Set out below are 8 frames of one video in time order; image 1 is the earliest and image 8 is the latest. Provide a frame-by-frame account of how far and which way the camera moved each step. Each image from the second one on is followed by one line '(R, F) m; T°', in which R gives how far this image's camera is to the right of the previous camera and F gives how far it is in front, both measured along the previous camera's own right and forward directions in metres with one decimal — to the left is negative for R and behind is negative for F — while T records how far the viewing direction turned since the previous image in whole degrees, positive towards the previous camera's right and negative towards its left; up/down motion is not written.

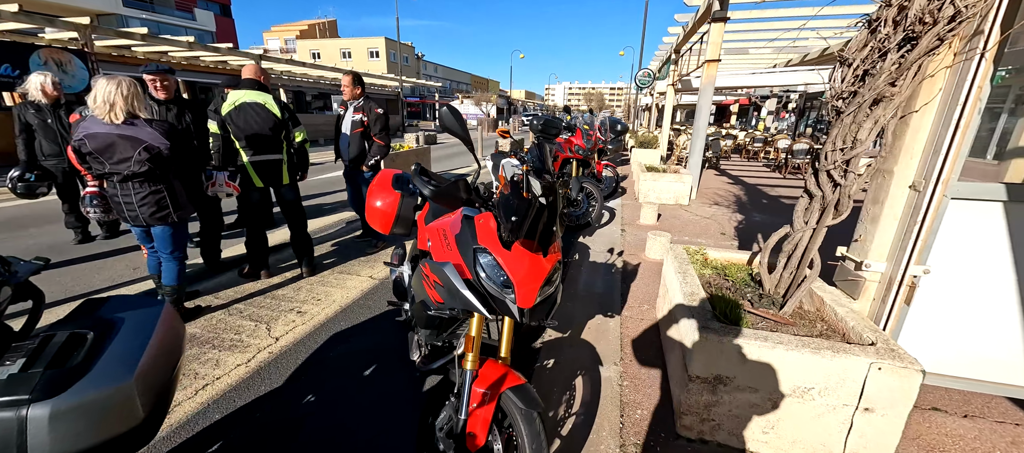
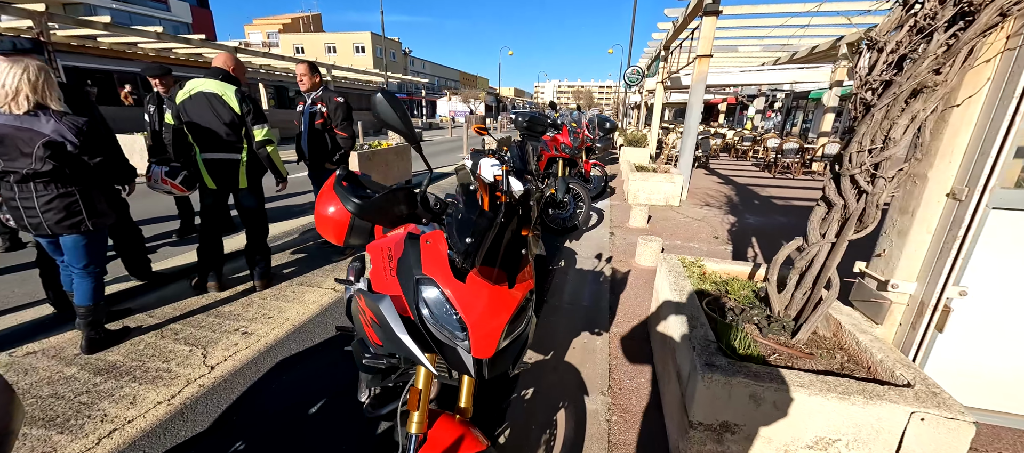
(+0.1, +0.3) m; +2°
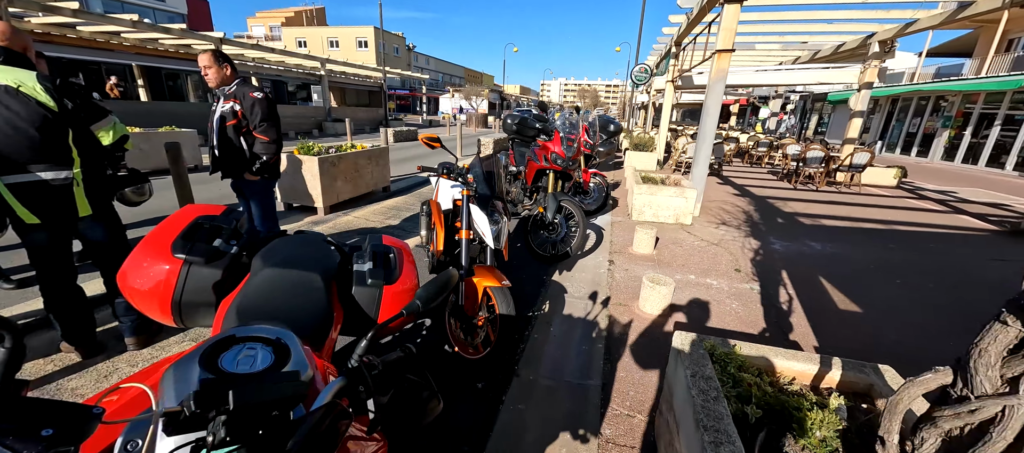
(+0.3, +0.9) m; -1°
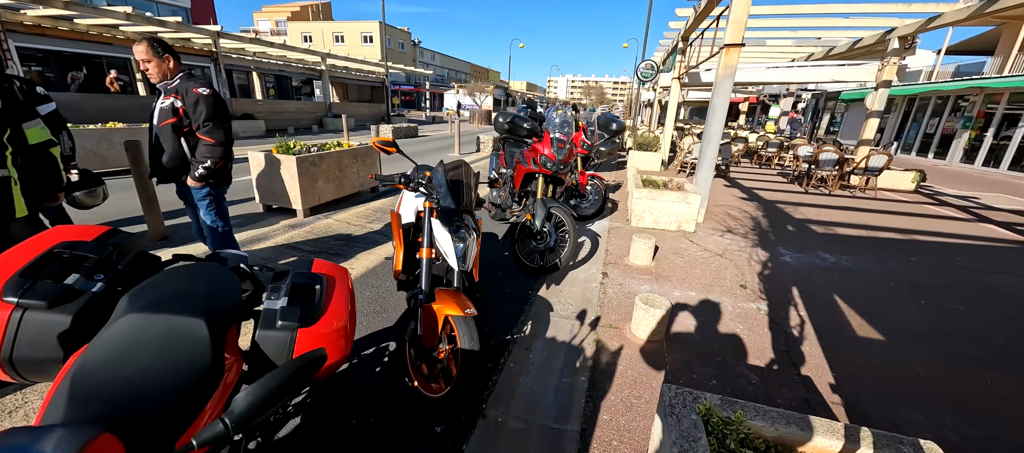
(+0.2, +0.3) m; -1°
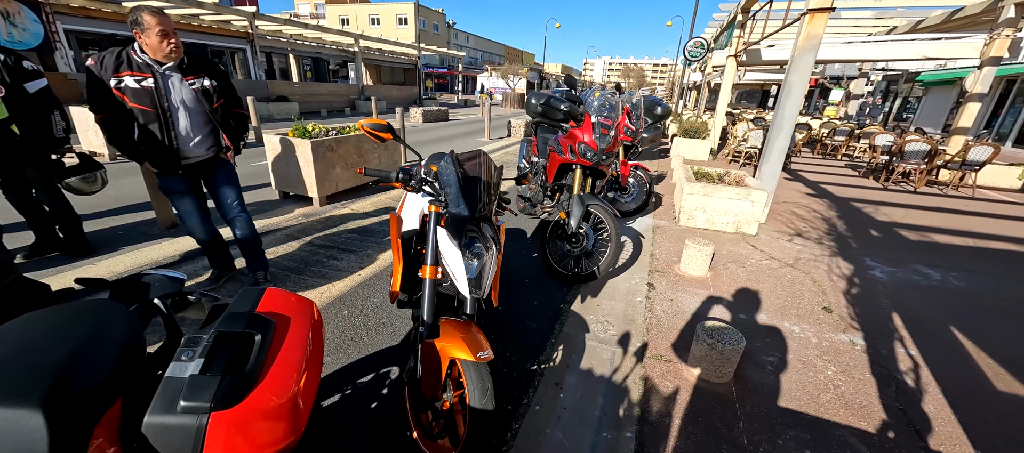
(0.0, +0.6) m; -5°
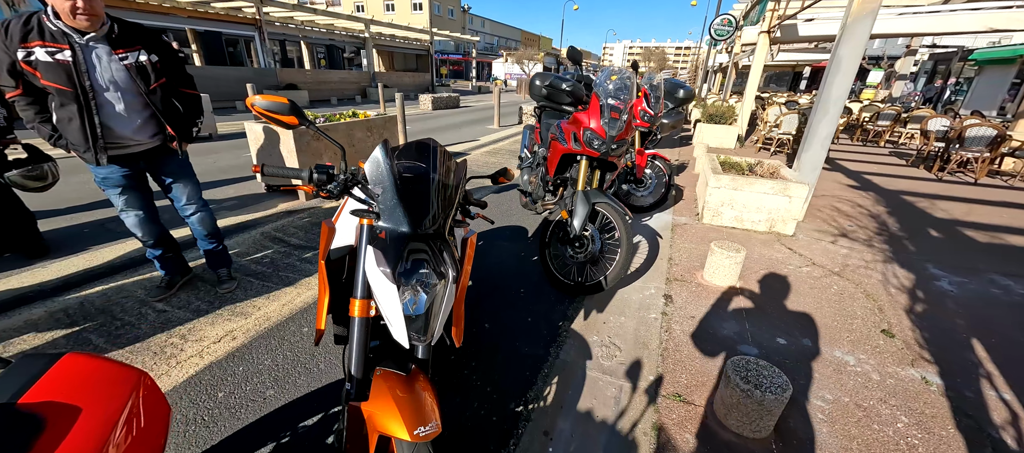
(+0.2, +0.5) m; -3°
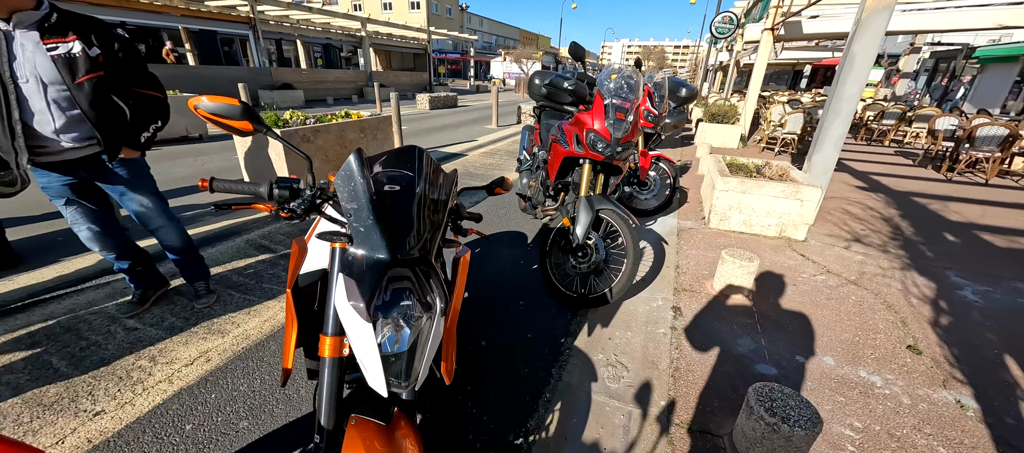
(0.0, +0.2) m; 0°
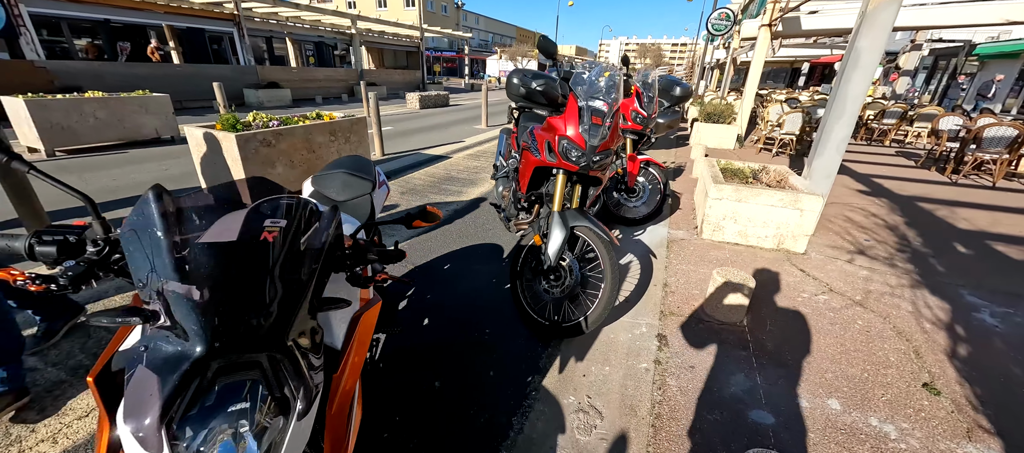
(+0.2, +0.3) m; 0°
